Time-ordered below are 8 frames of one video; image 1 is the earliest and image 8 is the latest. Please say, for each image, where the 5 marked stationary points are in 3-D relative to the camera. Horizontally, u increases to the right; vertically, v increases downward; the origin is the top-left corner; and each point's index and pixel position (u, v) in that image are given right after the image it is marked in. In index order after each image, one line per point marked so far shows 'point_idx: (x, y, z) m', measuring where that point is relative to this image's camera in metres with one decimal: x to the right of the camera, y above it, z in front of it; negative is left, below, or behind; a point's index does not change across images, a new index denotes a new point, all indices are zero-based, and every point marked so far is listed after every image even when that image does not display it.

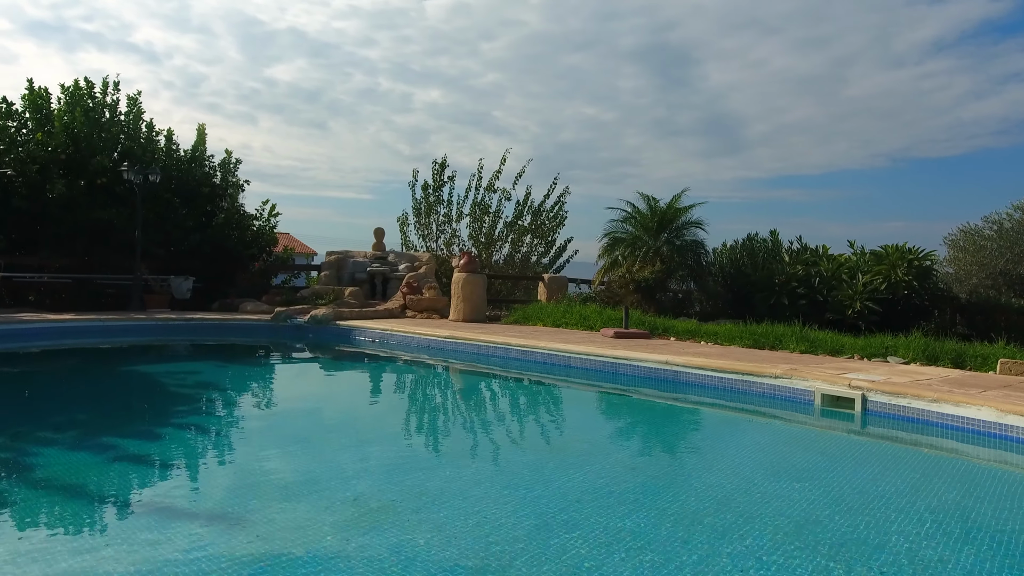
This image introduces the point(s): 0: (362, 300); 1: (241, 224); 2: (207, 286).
0: (-2.7, -0.2, +12.0) m
1: (-5.7, +1.4, +14.0) m
2: (-6.4, +0.1, +13.9) m
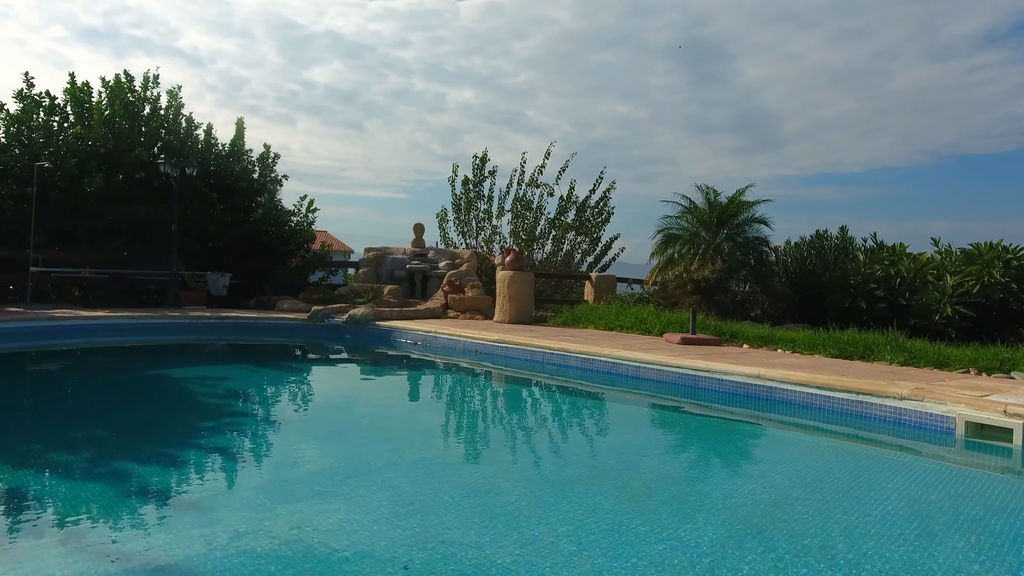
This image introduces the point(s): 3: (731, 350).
0: (-1.9, -0.2, +11.4) m
1: (-4.7, +1.4, +13.6) m
2: (-5.5, +0.1, +13.5) m
3: (+2.2, -0.6, +6.8) m
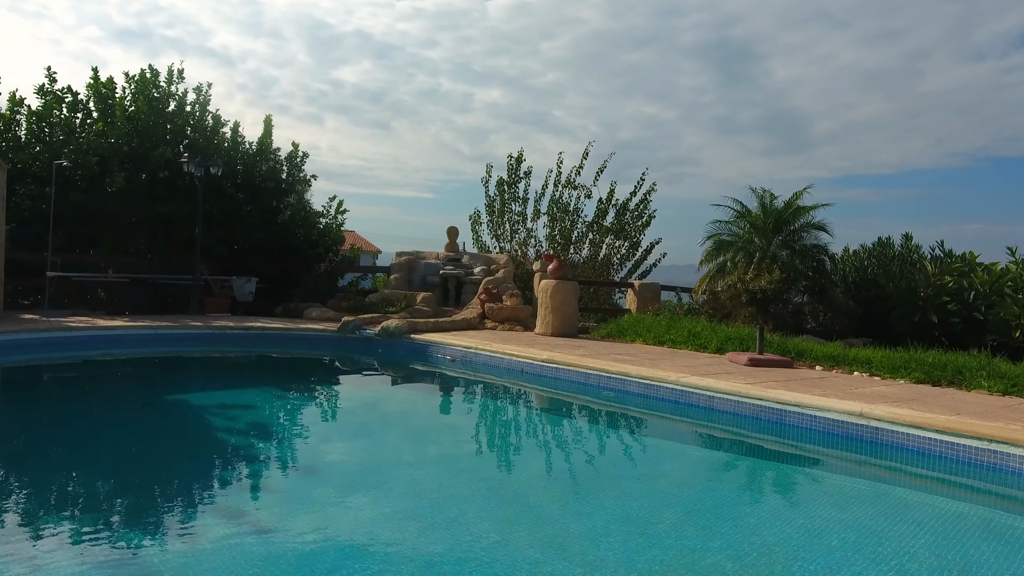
0: (-1.3, -0.3, +10.9) m
1: (-4.0, +1.3, +13.1) m
2: (-4.7, 0.0, +13.1) m
3: (+2.7, -0.8, +6.1) m
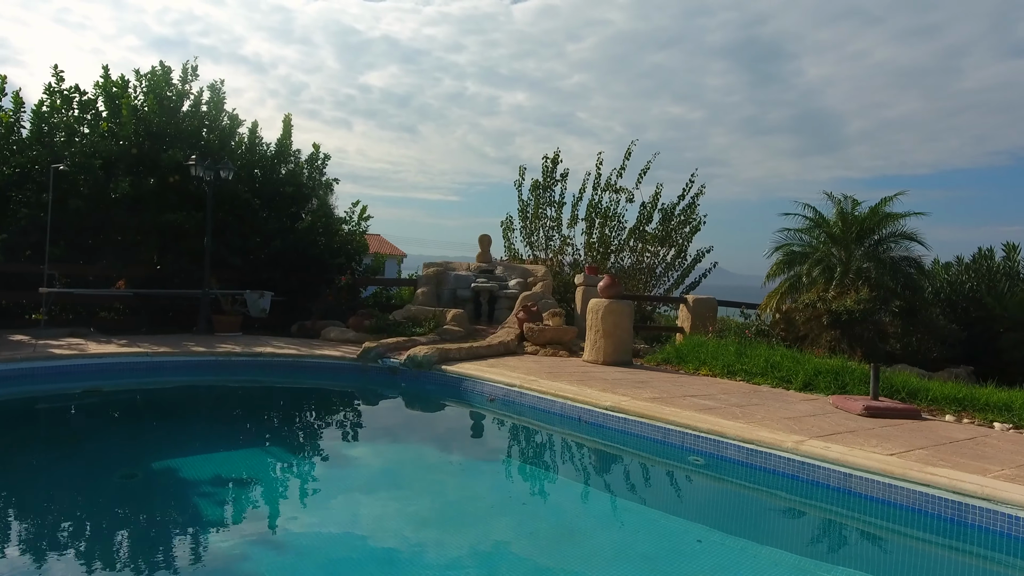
0: (-0.7, -0.6, +9.7) m
1: (-3.3, +1.1, +12.0) m
2: (-4.0, -0.2, +12.0) m
3: (+3.1, -1.0, +4.7) m
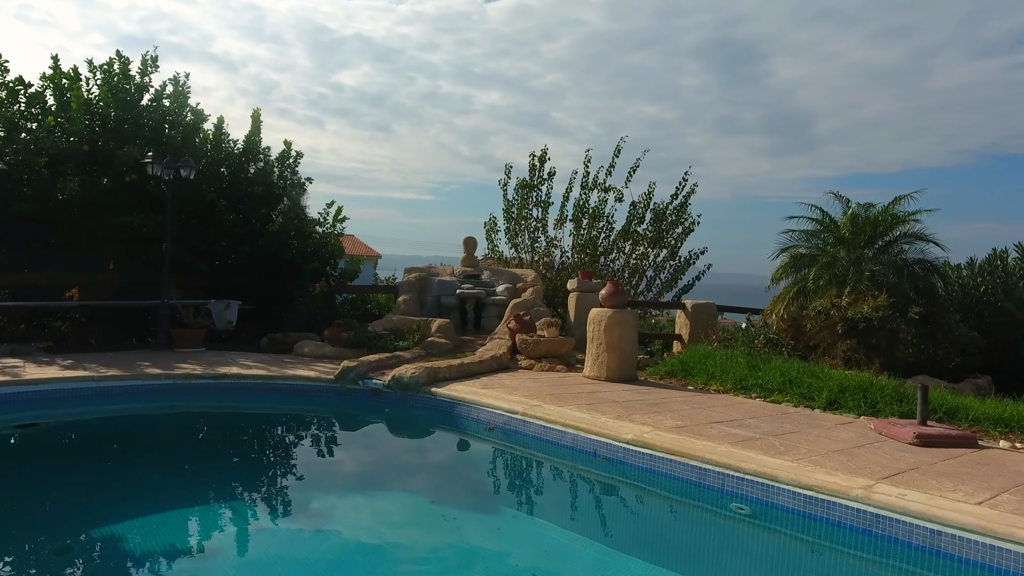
0: (-0.8, -0.7, +8.9) m
1: (-3.5, +0.9, +11.2) m
2: (-4.3, -0.3, +11.1) m
3: (+3.2, -1.1, +4.1) m
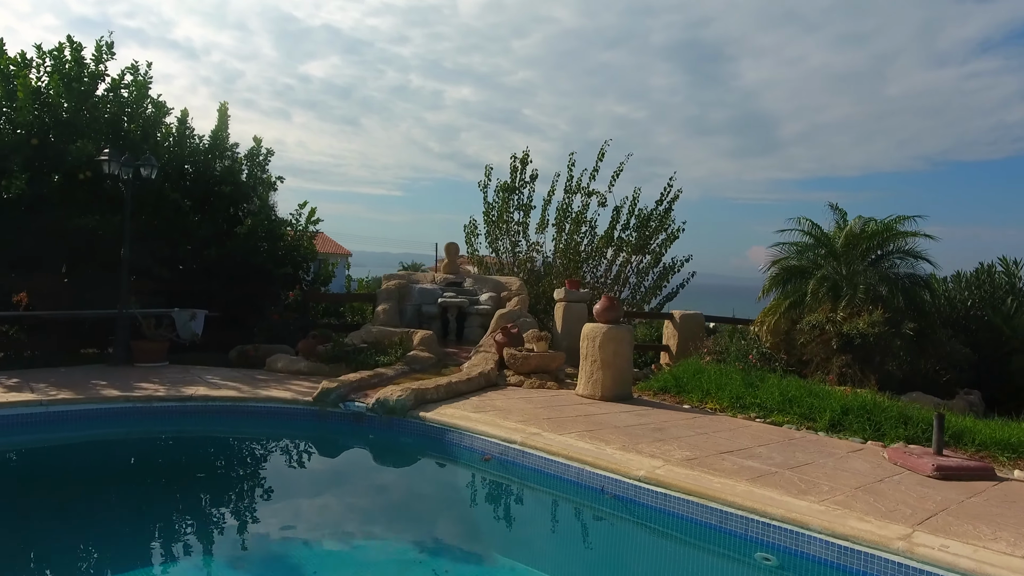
0: (-1.0, -0.8, +8.5) m
1: (-3.8, +0.8, +10.7) m
2: (-4.5, -0.4, +10.6) m
3: (+3.2, -1.3, +3.9) m
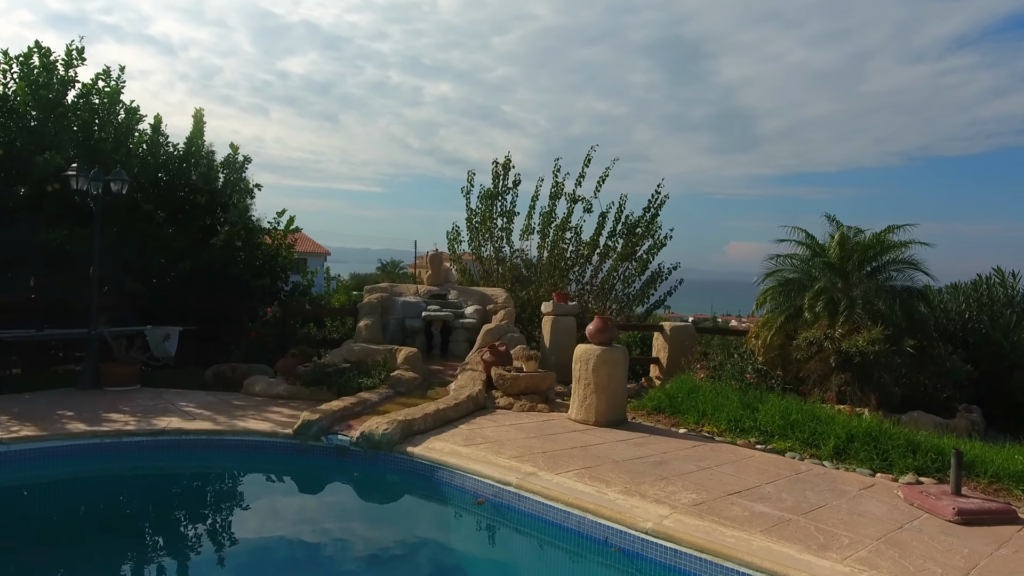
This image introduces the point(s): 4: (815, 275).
0: (-1.1, -1.0, +8.2) m
1: (-4.0, +0.6, +10.2) m
2: (-4.7, -0.6, +10.1) m
3: (+3.2, -1.5, +3.7) m
4: (+3.9, +0.2, +8.5) m
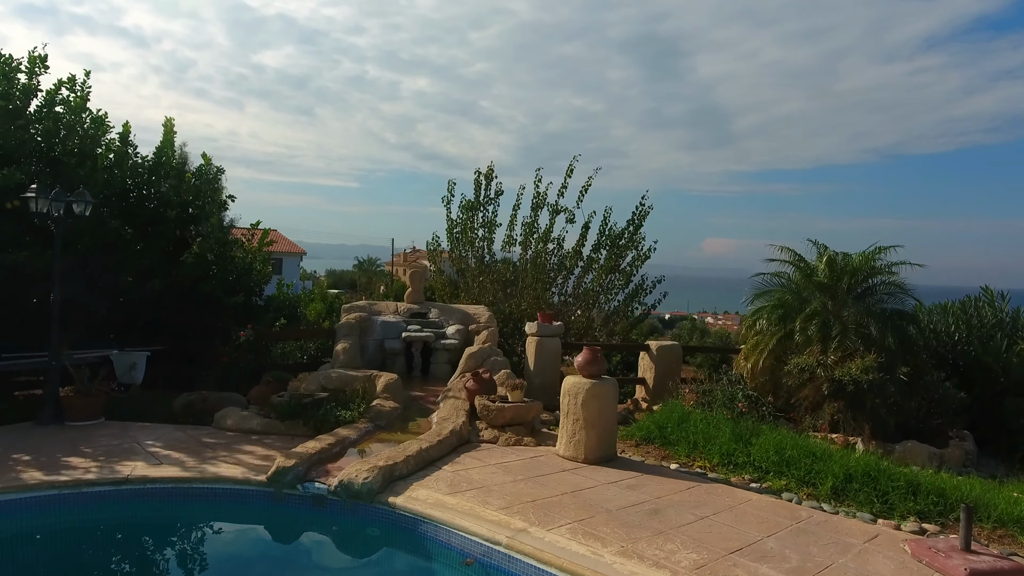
0: (-1.3, -1.3, +7.8) m
1: (-4.3, +0.4, +9.8) m
2: (-5.0, -0.9, +9.7) m
3: (+3.1, -1.8, +3.5) m
4: (+3.7, -0.1, +8.3) m
